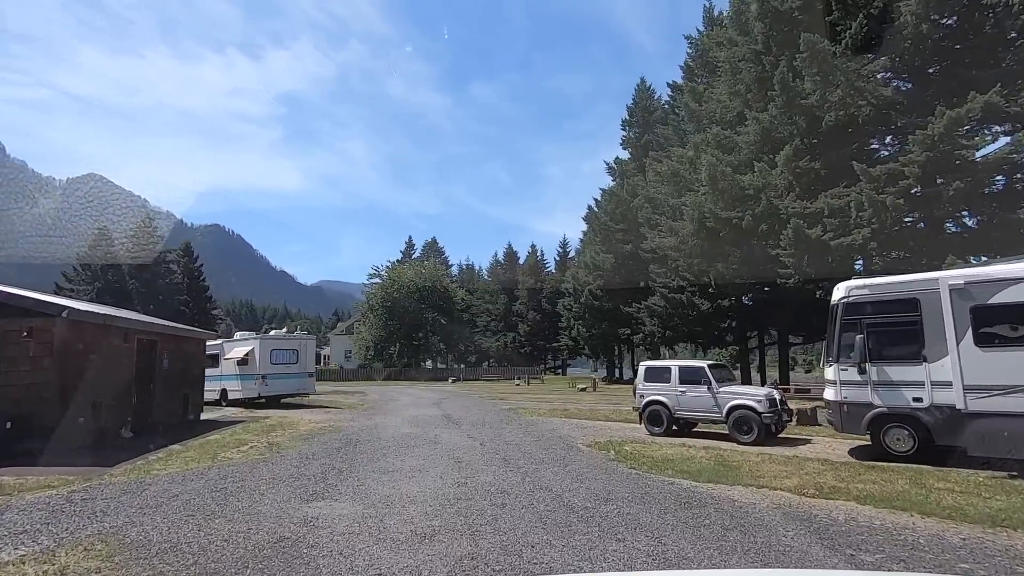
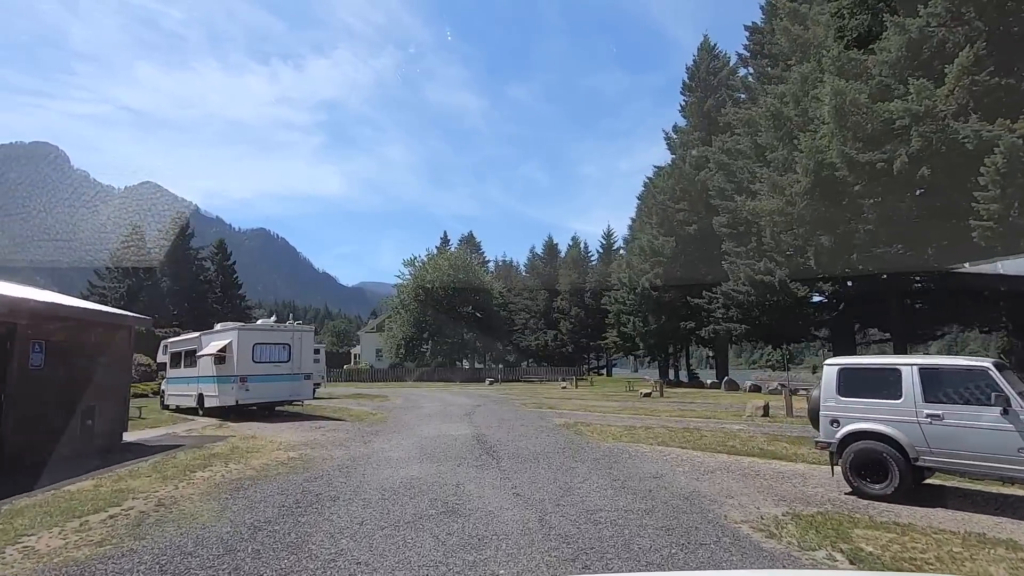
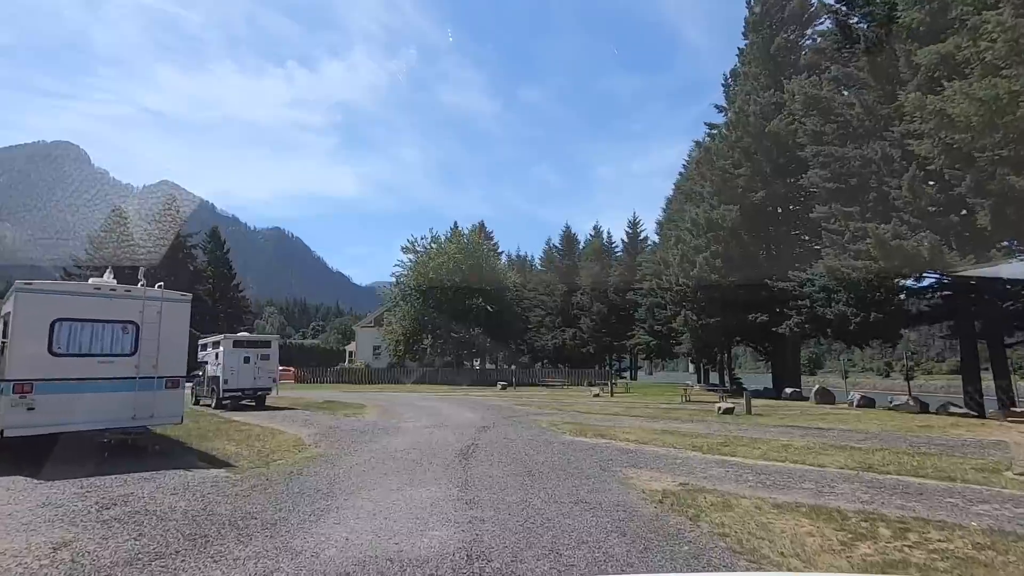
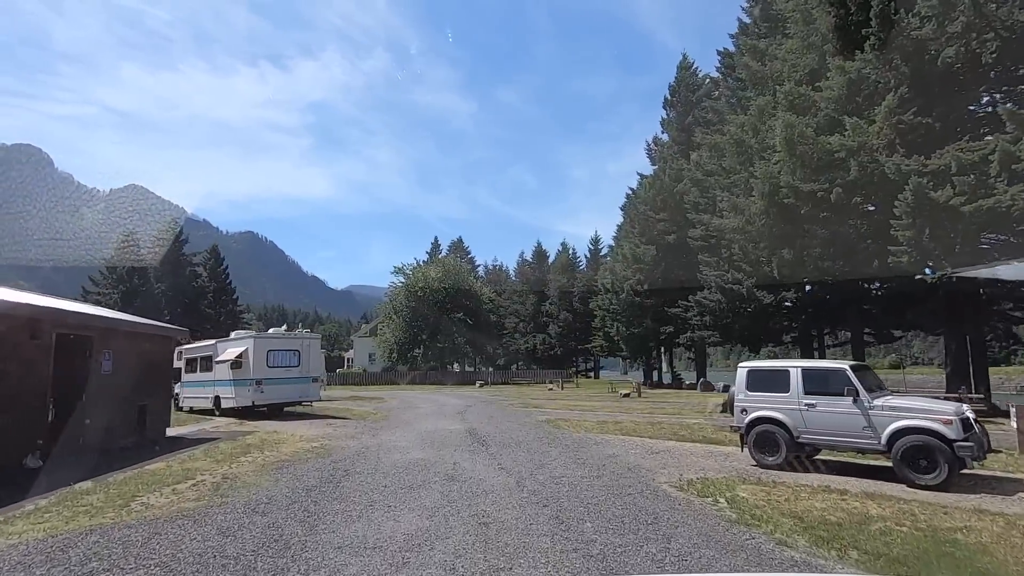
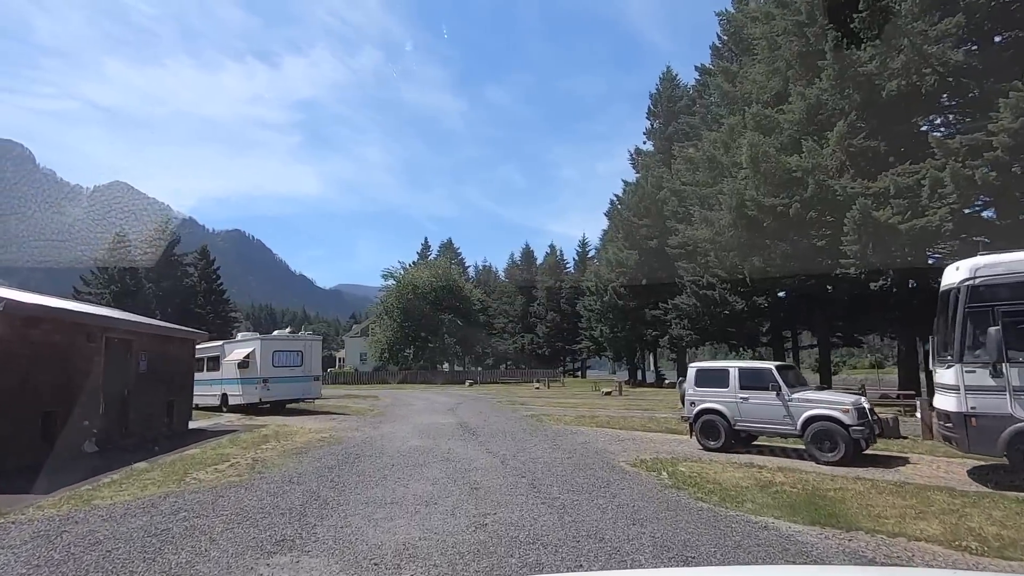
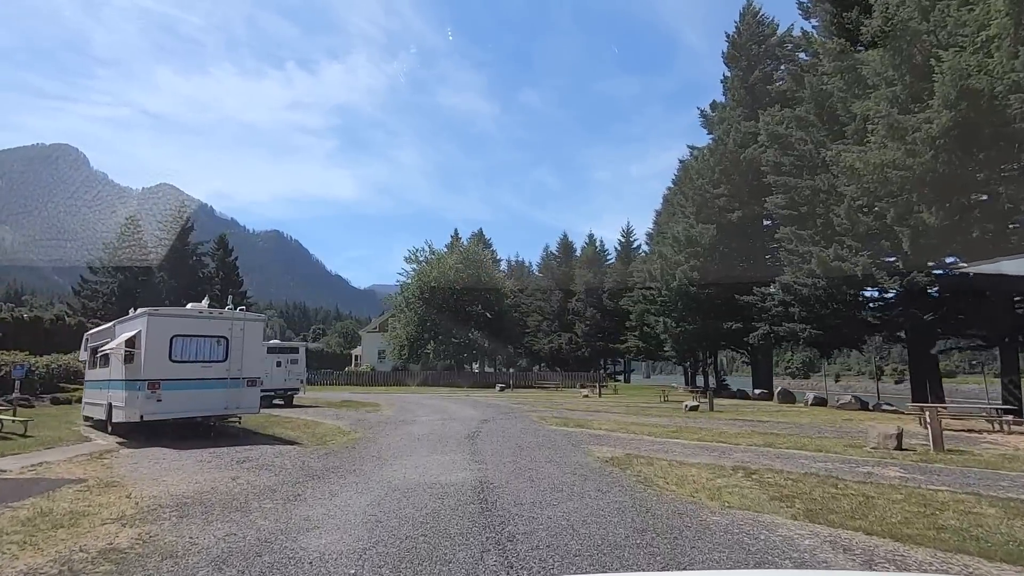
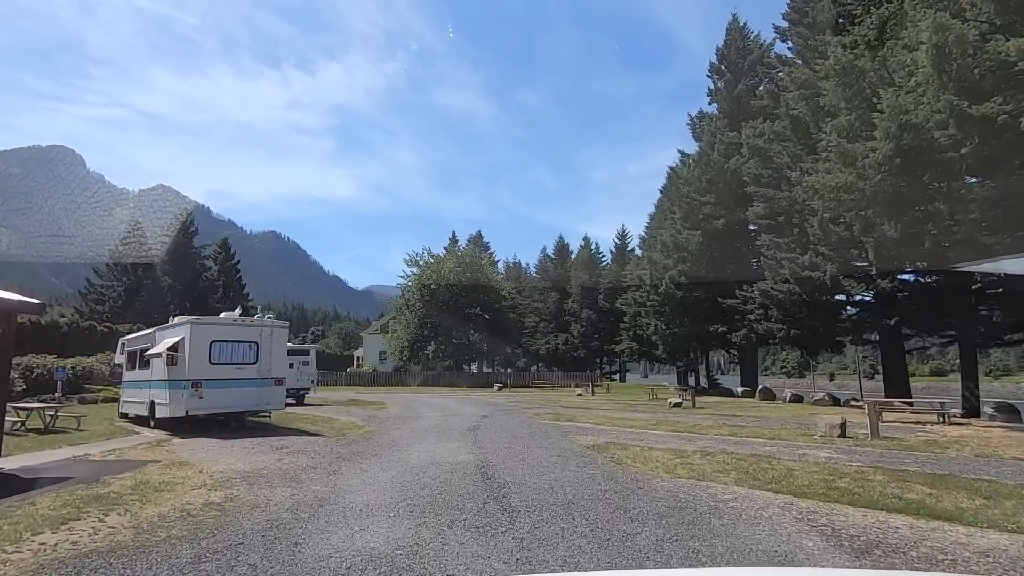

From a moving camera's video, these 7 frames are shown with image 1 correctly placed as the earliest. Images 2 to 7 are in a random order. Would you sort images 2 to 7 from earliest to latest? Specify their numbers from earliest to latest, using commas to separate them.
5, 4, 2, 7, 6, 3
